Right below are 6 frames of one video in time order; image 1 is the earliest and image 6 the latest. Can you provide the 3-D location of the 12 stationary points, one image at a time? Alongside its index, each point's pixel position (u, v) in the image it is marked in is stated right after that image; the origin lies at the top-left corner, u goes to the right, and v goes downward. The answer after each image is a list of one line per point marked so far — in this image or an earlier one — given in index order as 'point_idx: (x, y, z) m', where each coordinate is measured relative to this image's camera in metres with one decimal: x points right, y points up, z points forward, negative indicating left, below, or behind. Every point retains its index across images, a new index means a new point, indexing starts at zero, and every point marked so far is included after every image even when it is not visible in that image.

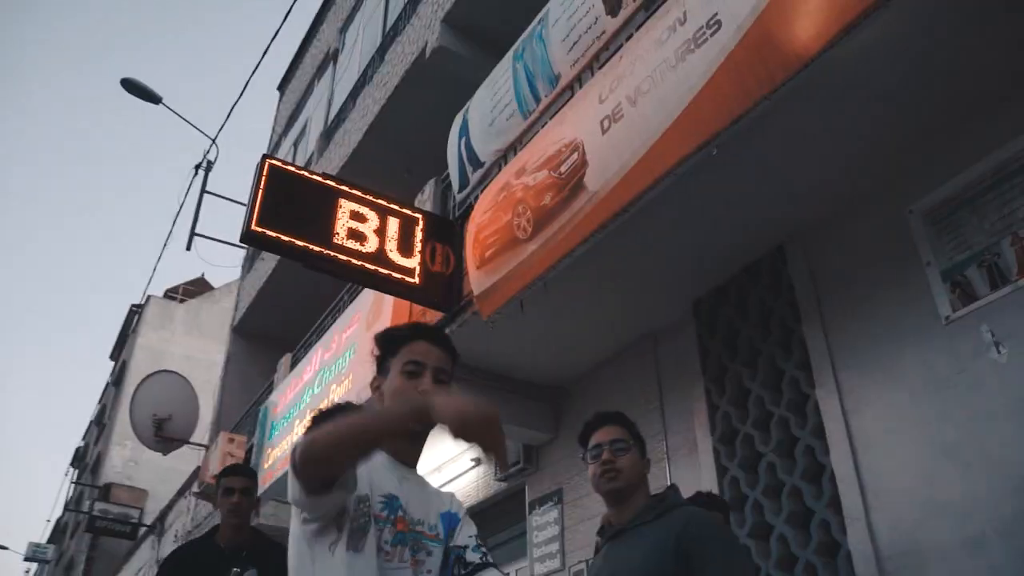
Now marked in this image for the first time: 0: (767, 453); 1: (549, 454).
0: (+1.4, -0.9, +4.1) m
1: (+0.3, -1.3, +6.1) m
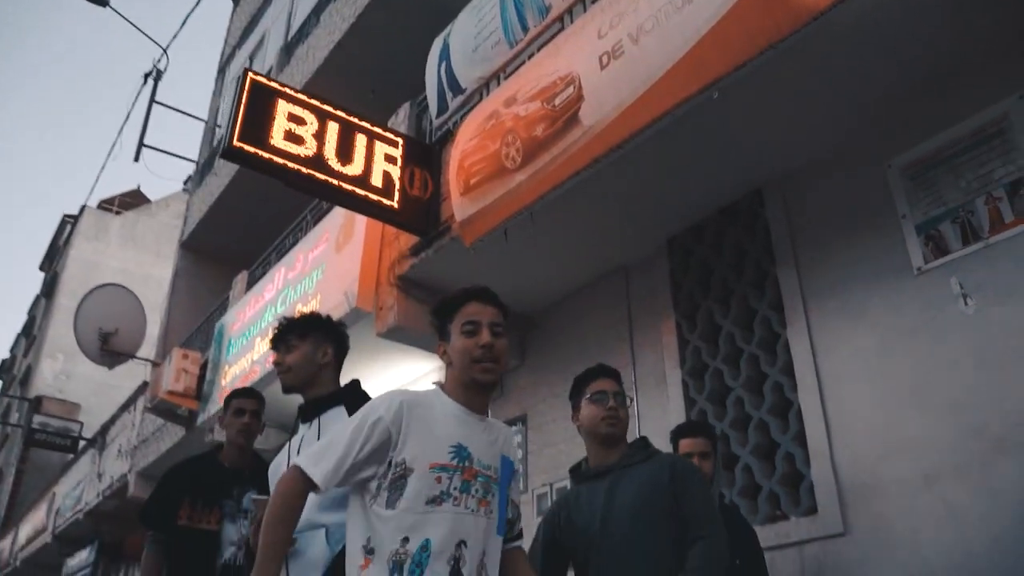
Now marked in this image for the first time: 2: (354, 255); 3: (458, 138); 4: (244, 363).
0: (+1.3, -0.6, +4.3) m
1: (0.0, -0.7, +6.2) m
2: (-1.2, +0.3, +6.0) m
3: (-0.4, +1.0, +5.0) m
4: (-2.6, -0.7, +7.6) m
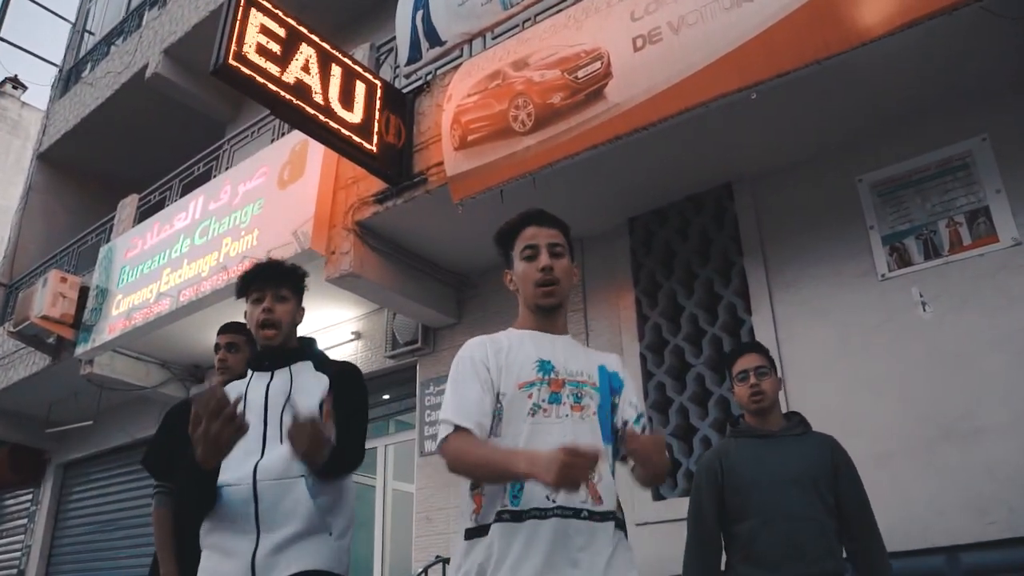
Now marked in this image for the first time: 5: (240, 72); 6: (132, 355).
0: (+1.1, -0.5, +4.7) m
1: (-0.5, -0.4, +6.3) m
2: (-1.6, +0.7, +5.8) m
3: (-0.4, +1.2, +4.9) m
4: (-3.3, -0.1, +7.1) m
5: (-1.7, +1.3, +4.8) m
6: (-4.0, -0.7, +8.1) m
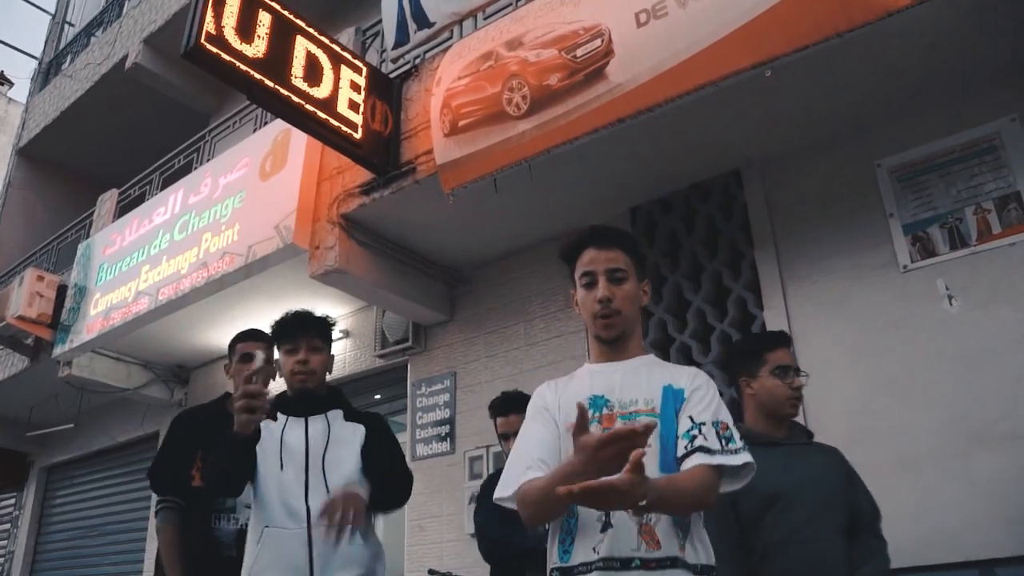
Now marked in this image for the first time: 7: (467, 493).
0: (+1.1, -0.4, +4.4) m
1: (-0.5, -0.4, +6.0) m
2: (-1.6, +0.7, +5.5) m
3: (-0.4, +1.3, +4.6) m
4: (-3.4, 0.0, +6.7) m
5: (-1.7, +1.3, +4.5) m
6: (-4.0, -0.7, +7.8) m
7: (-0.3, -1.4, +5.3) m
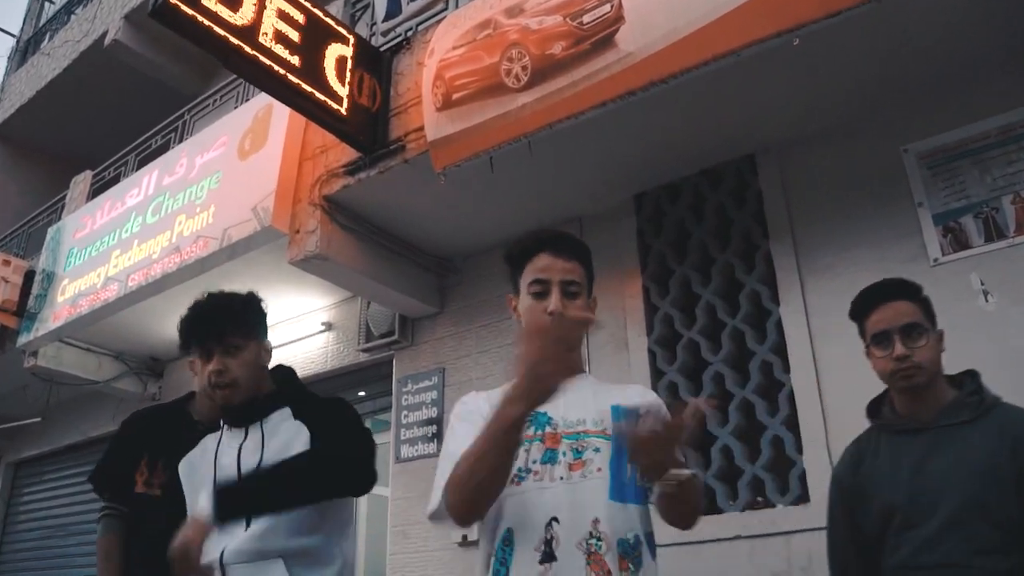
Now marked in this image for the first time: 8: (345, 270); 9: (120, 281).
0: (+1.1, -0.4, +4.1) m
1: (-0.6, -0.3, +5.6) m
2: (-1.6, +0.8, +5.1) m
3: (-0.4, +1.3, +4.3) m
4: (-3.4, +0.1, +6.4) m
5: (-1.7, +1.4, +4.1) m
6: (-4.1, -0.5, +7.4) m
7: (-0.4, -1.3, +5.0) m
8: (-1.0, +0.1, +4.9) m
9: (-3.0, +0.1, +6.0) m
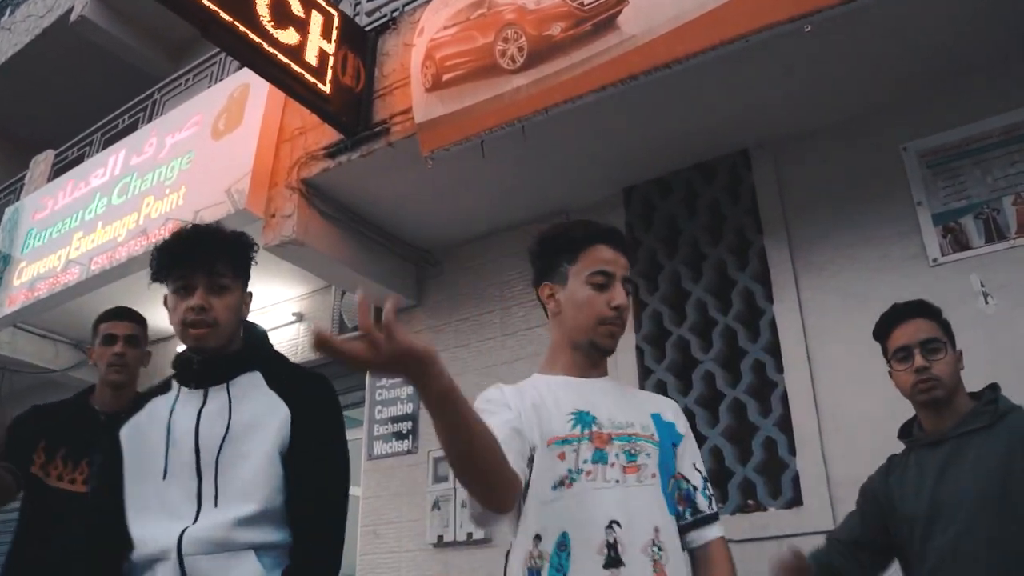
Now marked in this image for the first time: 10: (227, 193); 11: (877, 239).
0: (+1.0, -0.4, +4.0) m
1: (-0.7, -0.2, +5.4) m
2: (-1.7, +0.9, +4.9) m
3: (-0.5, +1.4, +4.1) m
4: (-3.6, +0.2, +6.1) m
5: (-1.7, +1.5, +3.9) m
6: (-4.3, -0.4, +7.0) m
7: (-0.5, -1.3, +4.8) m
8: (-1.1, +0.2, +4.7) m
9: (-3.2, +0.2, +5.7) m
10: (-1.8, +0.6, +4.8) m
11: (+1.7, +0.2, +3.7) m
